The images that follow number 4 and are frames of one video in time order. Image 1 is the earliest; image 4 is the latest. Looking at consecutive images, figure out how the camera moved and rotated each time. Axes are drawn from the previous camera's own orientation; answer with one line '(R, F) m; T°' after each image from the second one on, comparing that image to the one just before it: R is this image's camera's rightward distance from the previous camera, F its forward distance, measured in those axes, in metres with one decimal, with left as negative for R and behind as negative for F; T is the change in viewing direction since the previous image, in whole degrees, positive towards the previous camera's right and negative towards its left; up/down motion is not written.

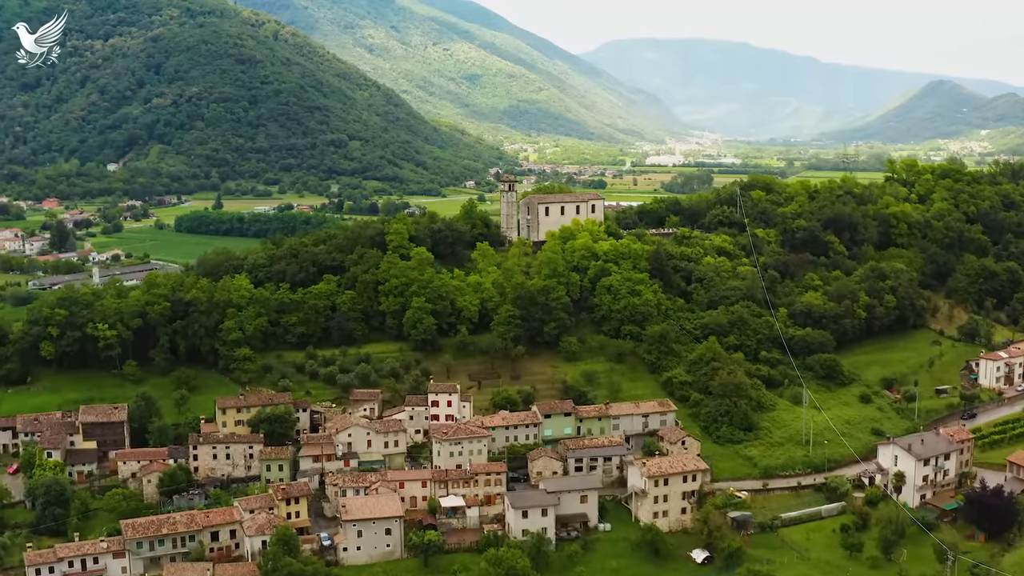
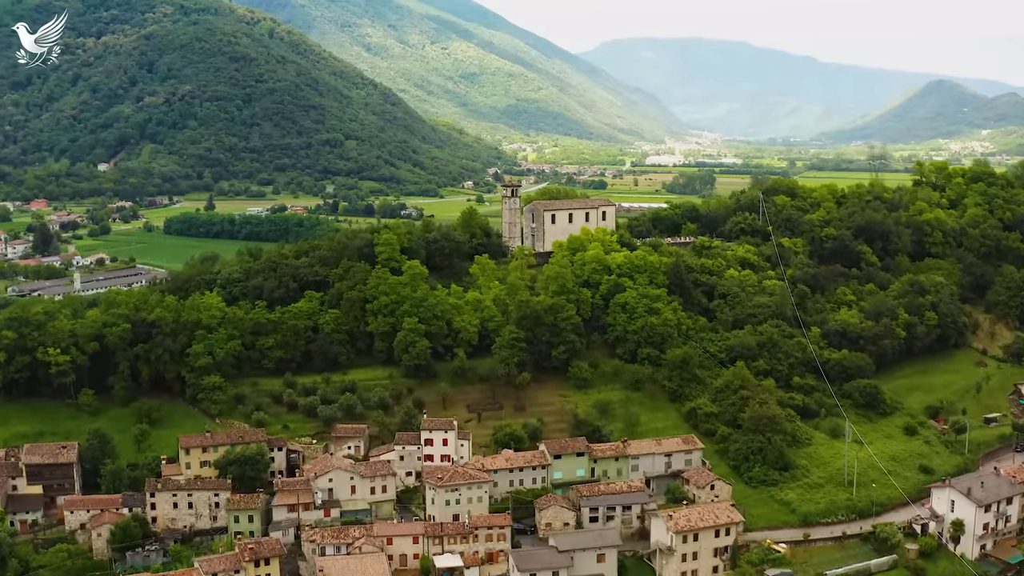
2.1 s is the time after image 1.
(-0.3, +6.3) m; 0°
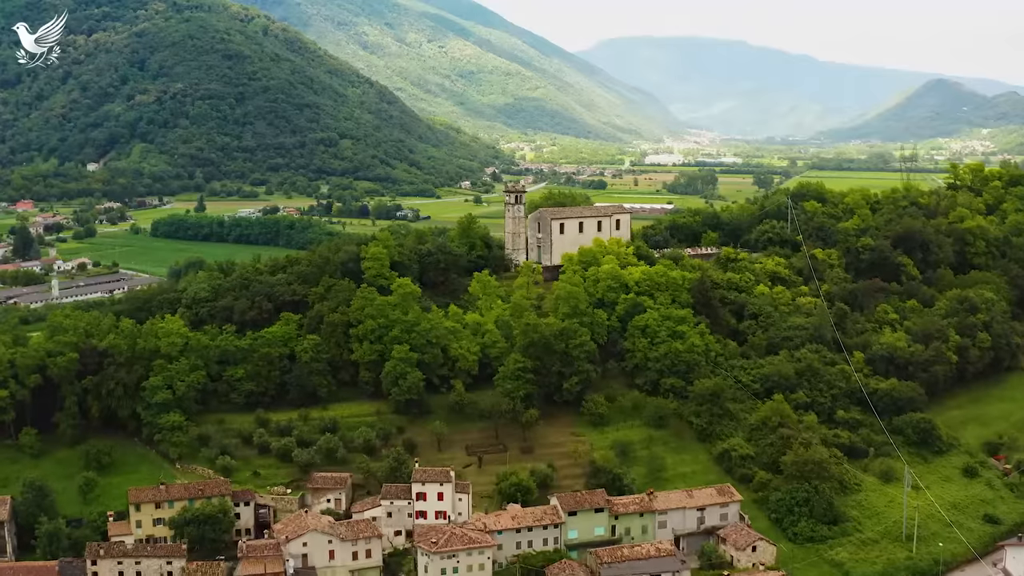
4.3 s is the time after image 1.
(-0.4, +6.6) m; 0°
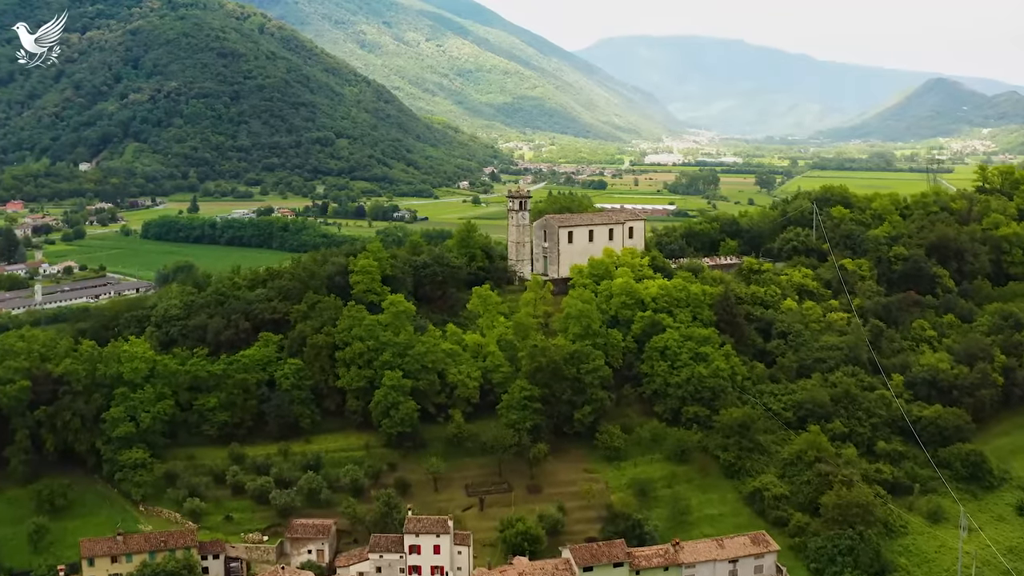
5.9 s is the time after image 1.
(-0.3, +4.7) m; 0°
